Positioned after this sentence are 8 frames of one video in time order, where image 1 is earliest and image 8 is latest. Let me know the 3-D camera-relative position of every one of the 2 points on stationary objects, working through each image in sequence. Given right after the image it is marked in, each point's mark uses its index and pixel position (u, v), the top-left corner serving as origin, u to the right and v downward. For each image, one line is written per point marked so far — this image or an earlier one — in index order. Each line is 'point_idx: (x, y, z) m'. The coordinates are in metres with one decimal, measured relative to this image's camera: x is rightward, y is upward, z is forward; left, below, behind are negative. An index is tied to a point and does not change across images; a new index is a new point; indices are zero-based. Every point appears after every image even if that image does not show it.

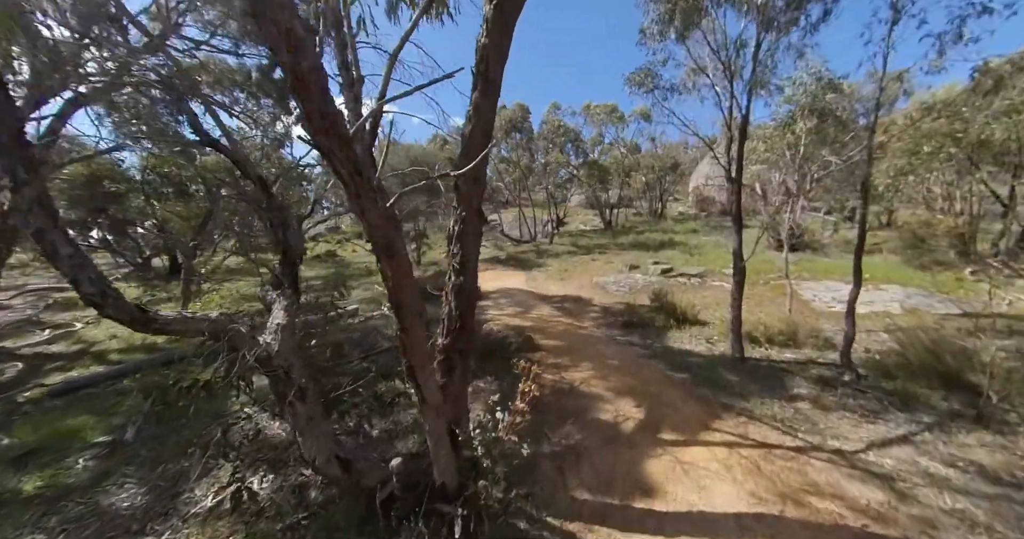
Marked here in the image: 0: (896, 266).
0: (+10.4, +0.1, +10.5) m
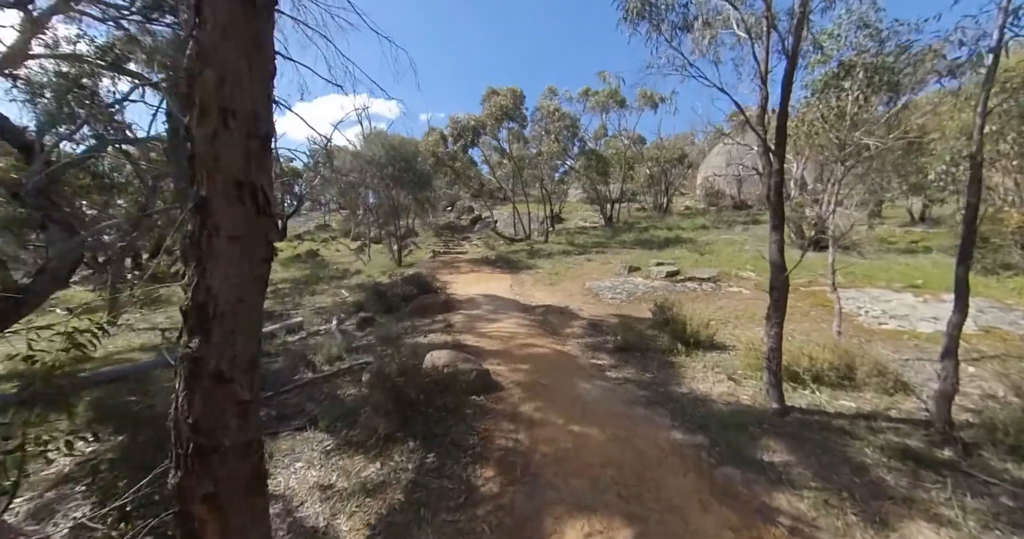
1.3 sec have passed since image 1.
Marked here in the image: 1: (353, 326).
0: (+9.9, 0.0, +8.8) m
1: (-3.1, -1.1, +7.7) m
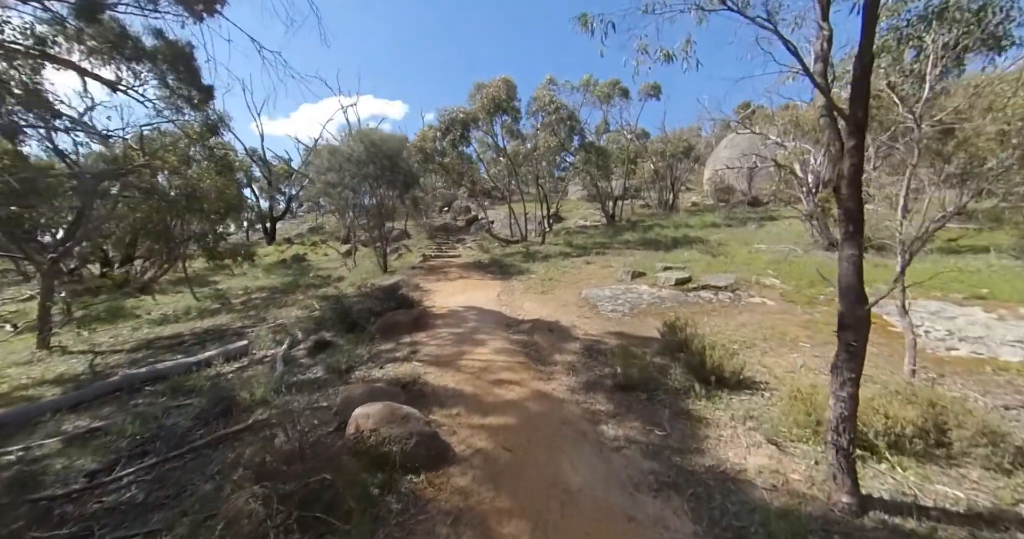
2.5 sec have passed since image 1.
0: (+9.6, -0.1, +7.4) m
1: (-3.5, -1.3, +6.5) m
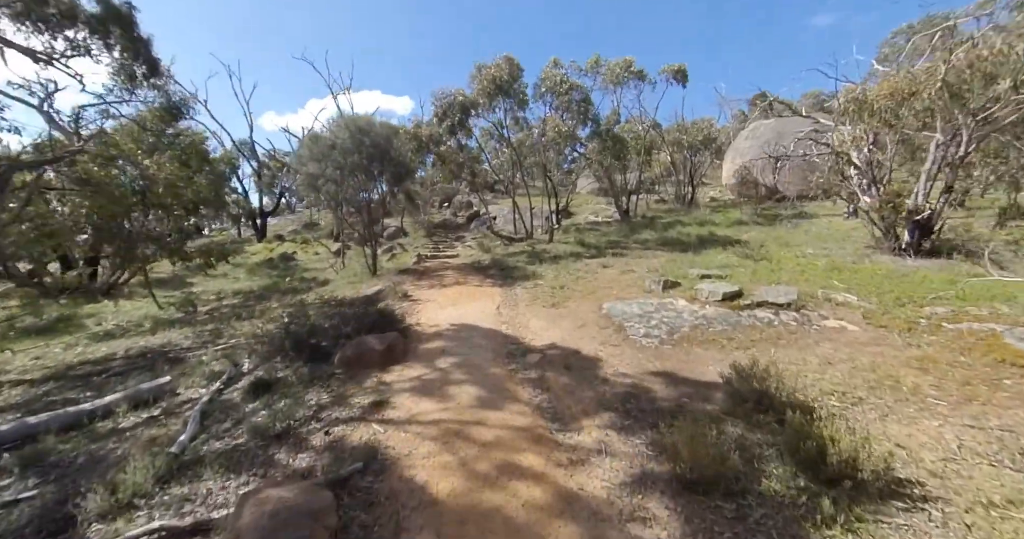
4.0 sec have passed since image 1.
0: (+9.6, -0.3, +5.6) m
1: (-3.4, -1.5, +4.9) m
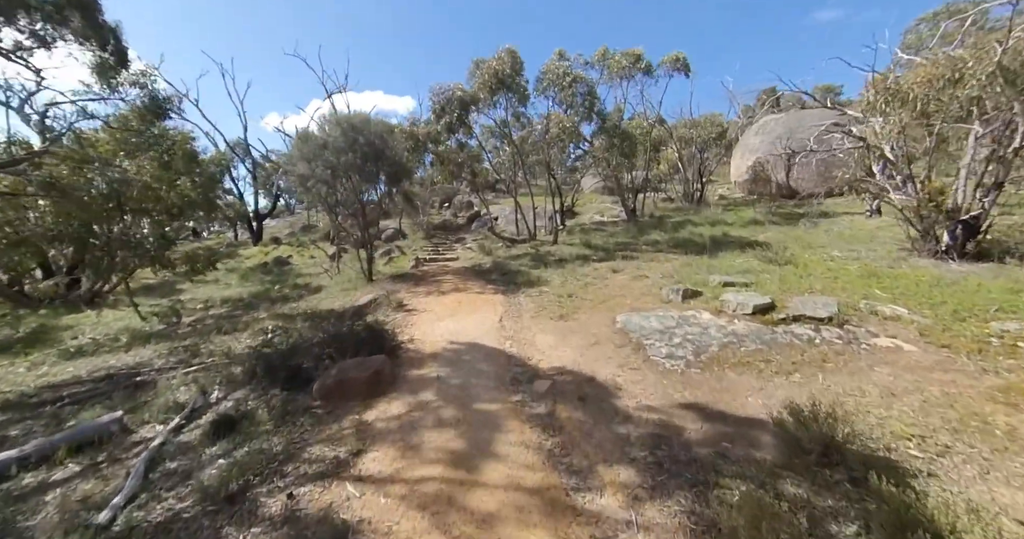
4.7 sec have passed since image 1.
0: (+9.7, -0.4, +4.9) m
1: (-3.4, -1.7, +4.2) m
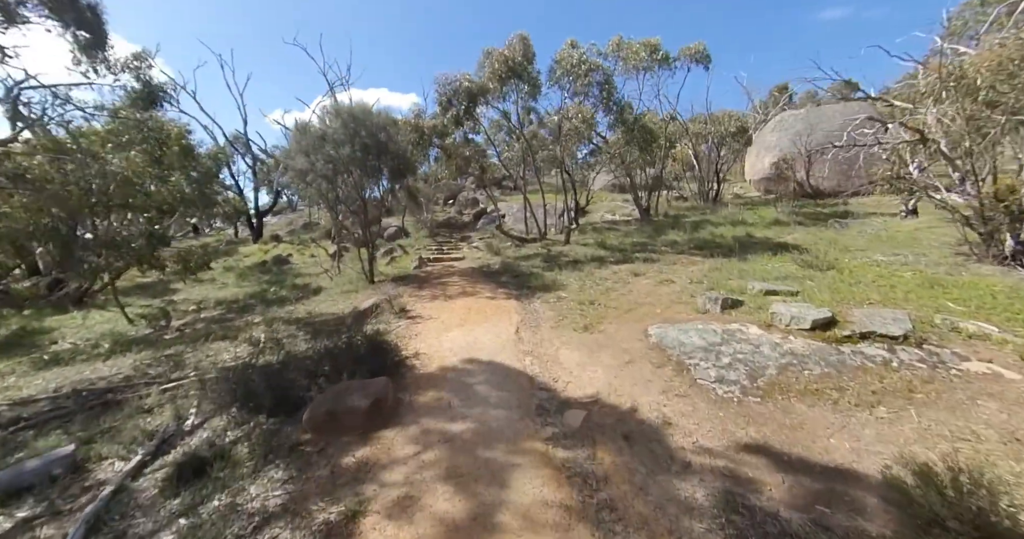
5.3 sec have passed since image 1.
0: (+10.0, -0.6, +4.0) m
1: (-3.1, -1.8, +3.5) m
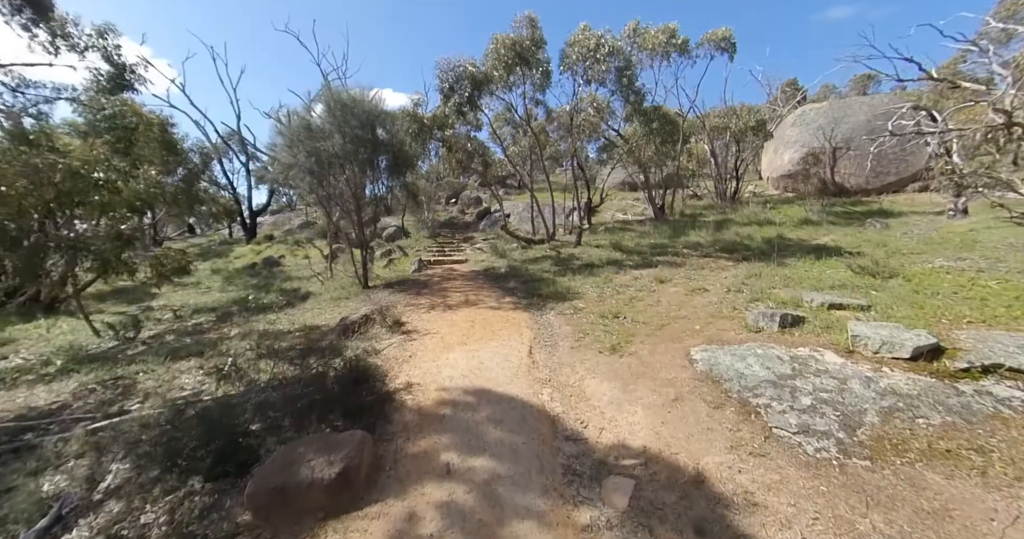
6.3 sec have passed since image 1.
0: (+10.1, -0.7, +2.9) m
1: (-2.9, -1.9, +2.4) m
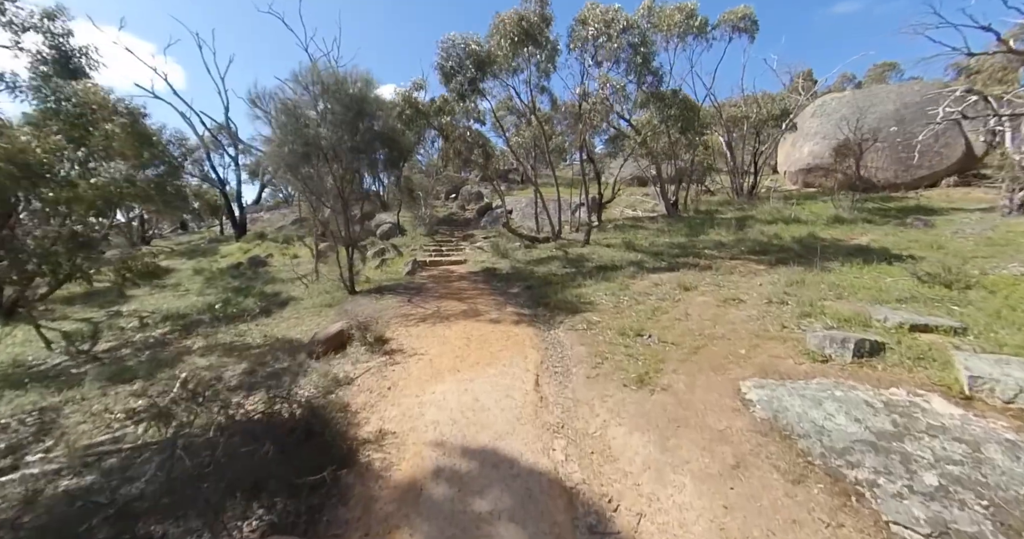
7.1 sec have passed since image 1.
0: (+10.1, -0.9, +1.7) m
1: (-2.9, -2.1, +1.4) m
